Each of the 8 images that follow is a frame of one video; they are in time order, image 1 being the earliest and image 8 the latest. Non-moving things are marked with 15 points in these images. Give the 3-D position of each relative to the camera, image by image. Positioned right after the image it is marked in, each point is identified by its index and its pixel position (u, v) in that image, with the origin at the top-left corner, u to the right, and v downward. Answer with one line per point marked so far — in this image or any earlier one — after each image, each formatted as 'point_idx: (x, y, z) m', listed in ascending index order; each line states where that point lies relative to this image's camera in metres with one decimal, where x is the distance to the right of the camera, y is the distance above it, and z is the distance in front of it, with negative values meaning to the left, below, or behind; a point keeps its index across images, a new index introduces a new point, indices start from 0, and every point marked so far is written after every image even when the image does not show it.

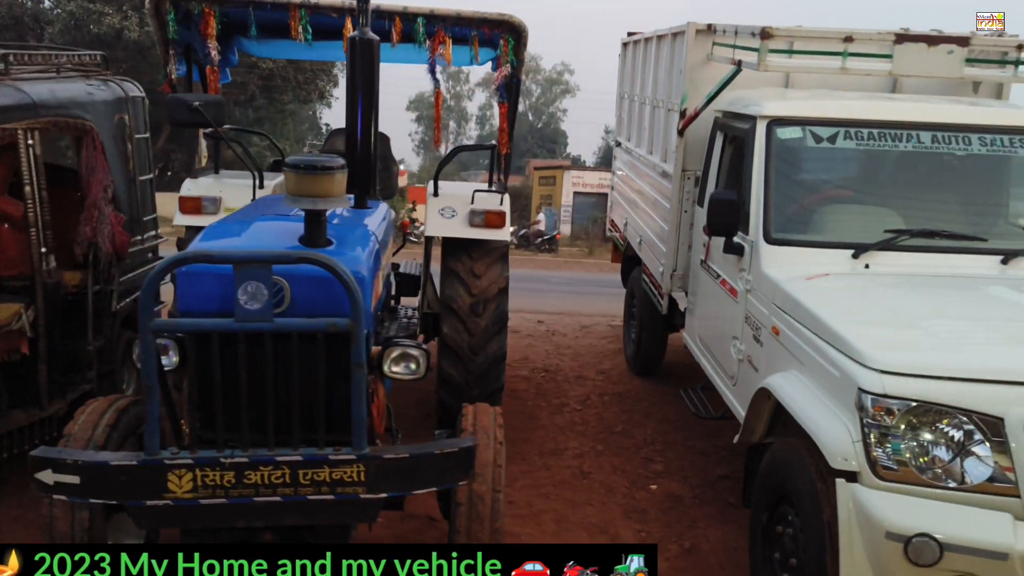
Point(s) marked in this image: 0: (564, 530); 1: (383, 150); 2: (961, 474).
0: (+0.3, -1.2, +4.3) m
1: (-0.8, +0.8, +5.2) m
2: (+1.4, -0.6, +2.6) m
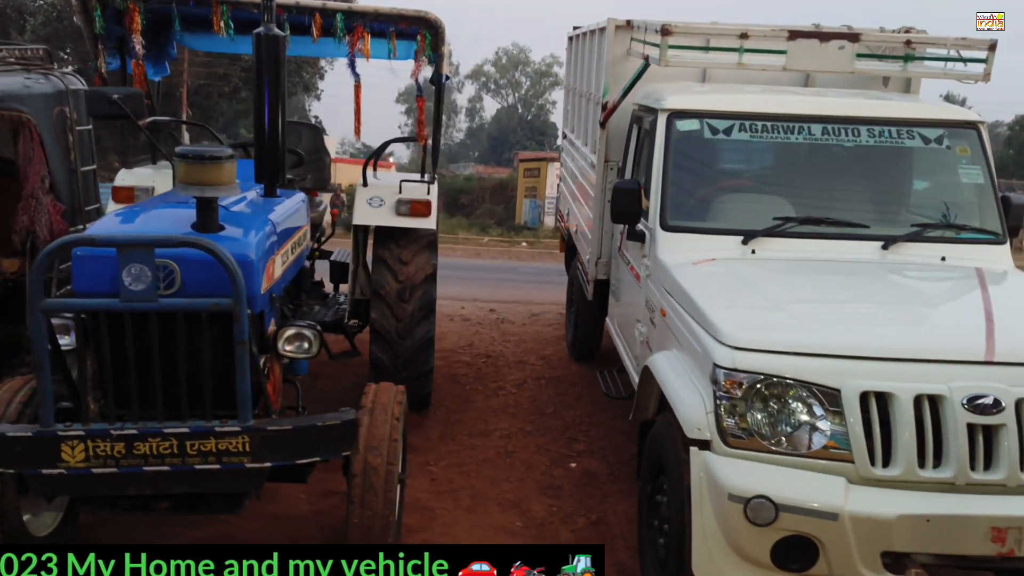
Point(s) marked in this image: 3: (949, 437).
0: (-0.2, -1.2, +4.5) m
1: (-1.3, +0.9, +5.3) m
2: (+1.0, -0.5, +2.8) m
3: (+1.4, -0.5, +2.8) m
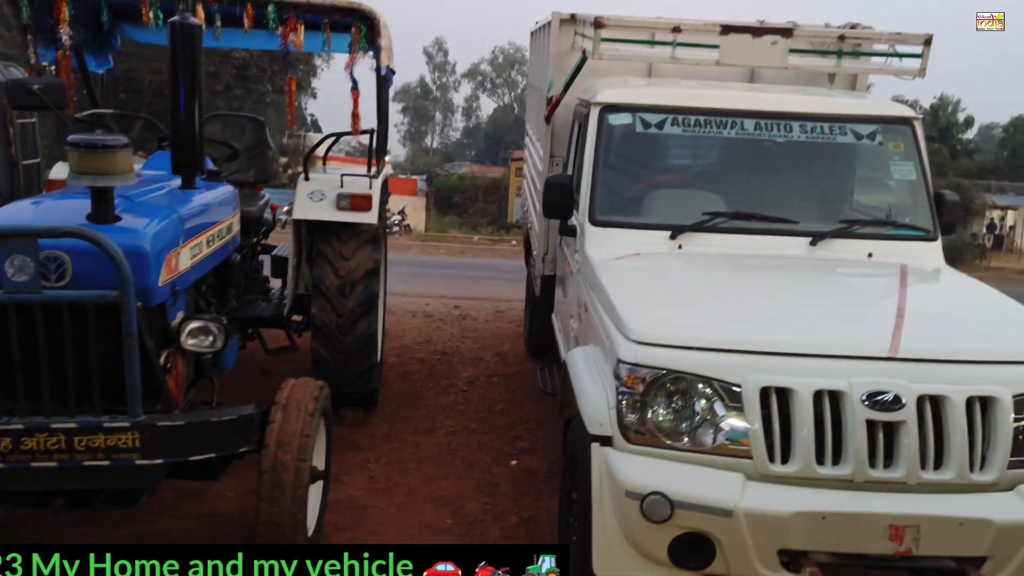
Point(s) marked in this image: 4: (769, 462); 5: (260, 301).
0: (-0.5, -1.1, +4.4) m
1: (-1.6, +1.0, +5.3) m
2: (+0.6, -0.5, +2.8) m
3: (+1.1, -0.5, +2.7) m
4: (+0.8, -0.6, +2.7) m
5: (-1.5, -0.1, +5.2) m
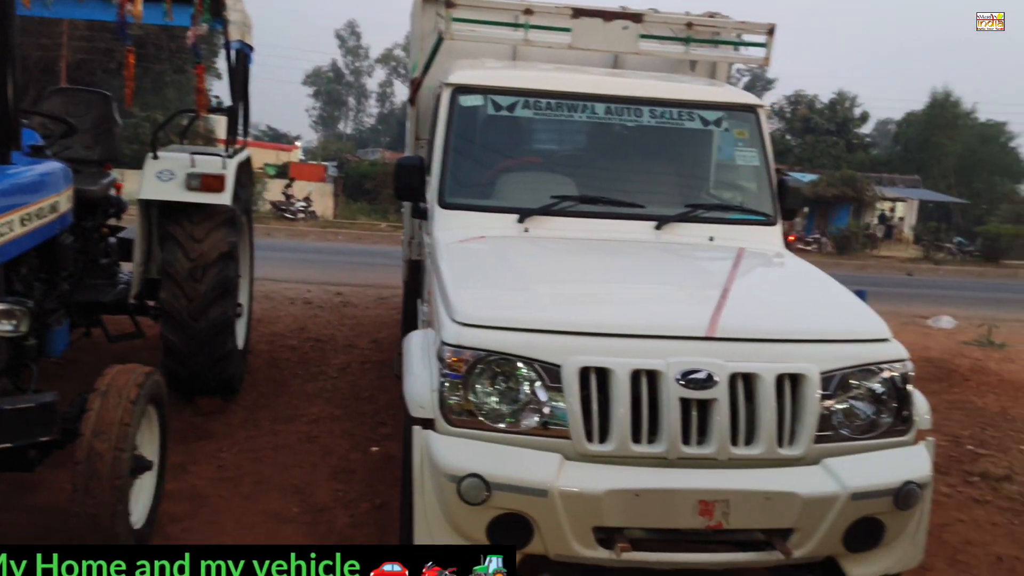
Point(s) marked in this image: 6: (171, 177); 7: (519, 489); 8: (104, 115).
0: (-1.3, -1.0, +4.3) m
1: (-2.5, +1.1, +5.0) m
2: (0.0, -0.4, +2.8) m
3: (+0.5, -0.4, +2.8) m
4: (+0.2, -0.5, +2.7) m
5: (-2.4, 0.0, +4.9) m
6: (-2.0, +0.6, +4.9) m
7: (0.0, -0.6, +2.7) m
8: (-2.4, +1.0, +5.0) m
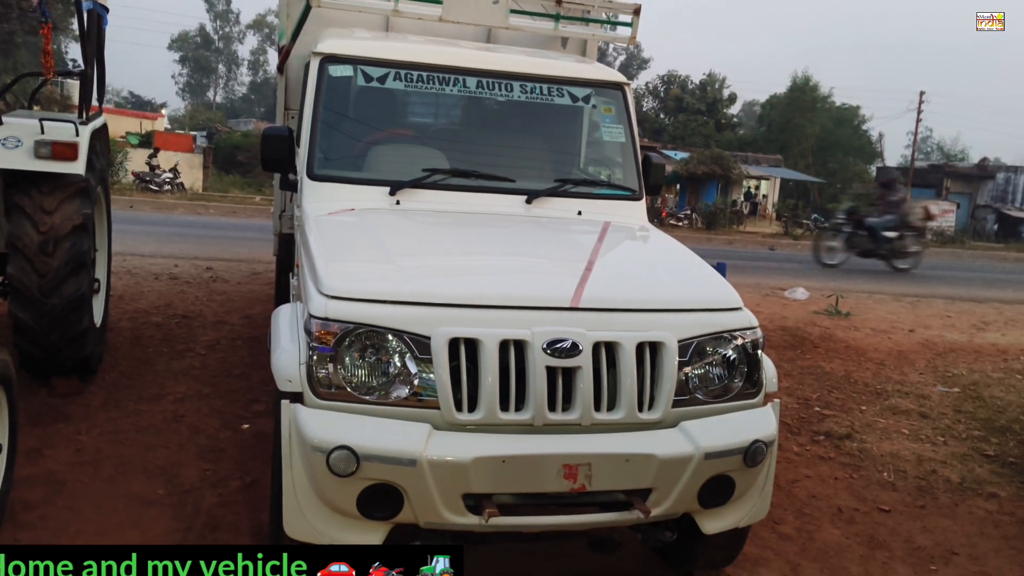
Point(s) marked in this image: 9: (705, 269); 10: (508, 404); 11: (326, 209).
0: (-1.9, -0.9, +4.2) m
1: (-3.2, +1.2, +4.6) m
2: (-0.4, -0.3, +2.8) m
3: (+0.1, -0.3, +2.8) m
4: (-0.2, -0.4, +2.8) m
5: (-3.1, +0.2, +4.6) m
6: (-2.7, +0.8, +4.6) m
7: (-0.4, -0.5, +2.7) m
8: (-3.2, +1.2, +4.7) m
9: (+0.8, +0.1, +3.7) m
10: (0.0, -0.4, +2.8) m
11: (-0.8, +0.3, +3.8) m
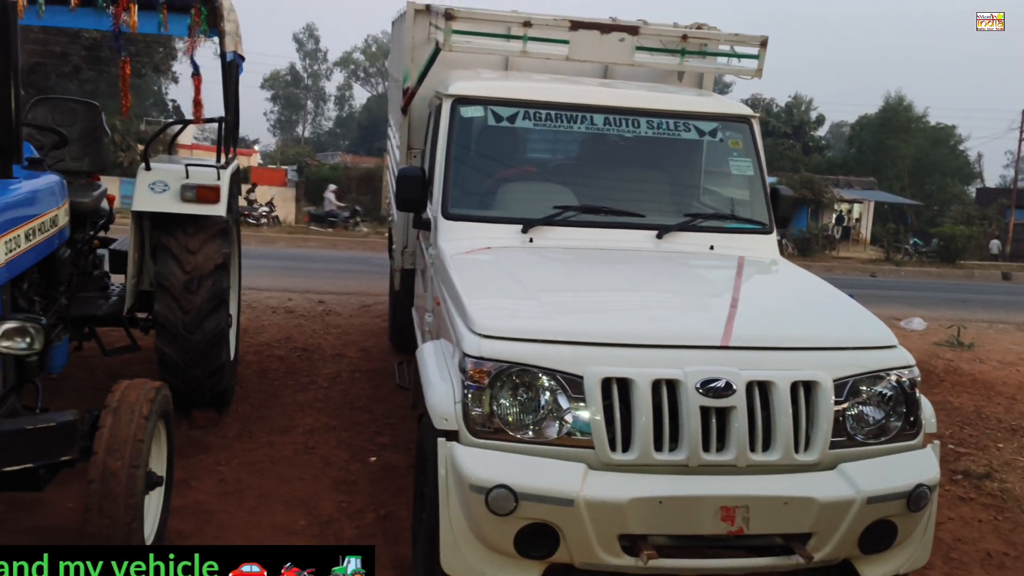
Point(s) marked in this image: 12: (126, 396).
0: (-1.3, -1.1, +4.3) m
1: (-2.5, +1.0, +5.0) m
2: (+0.1, -0.5, +2.8) m
3: (+0.6, -0.4, +2.8) m
4: (+0.3, -0.5, +2.8) m
5: (-2.4, -0.1, +4.8) m
6: (-2.0, +0.6, +4.9) m
7: (+0.1, -0.7, +2.7) m
8: (-2.5, +1.0, +5.0) m
9: (+1.4, -0.1, +3.6) m
10: (+0.5, -0.5, +2.8) m
11: (-0.2, +0.2, +3.8) m
12: (-1.5, -0.4, +3.3) m
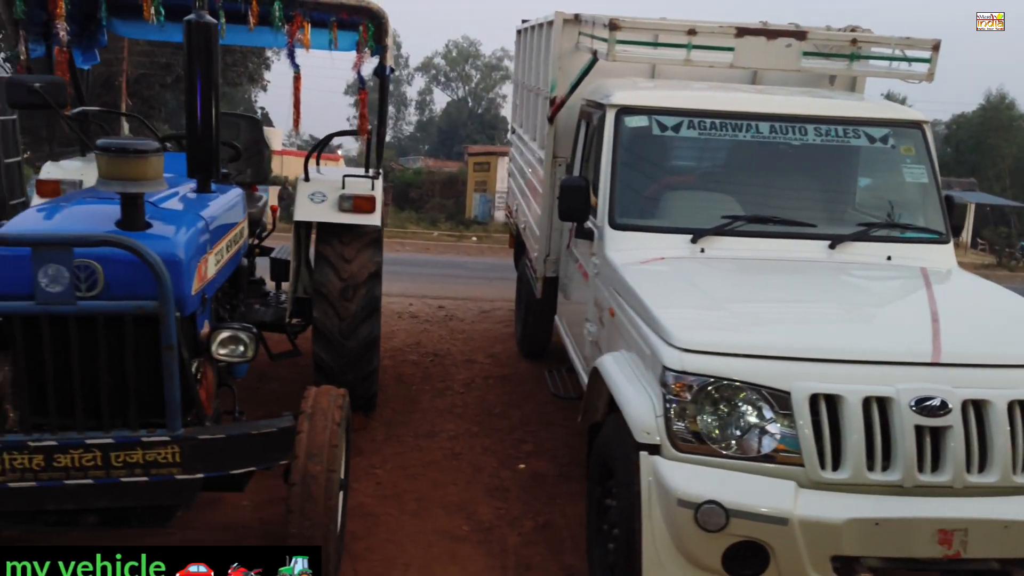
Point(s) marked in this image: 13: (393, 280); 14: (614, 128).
0: (-0.5, -1.1, +4.4) m
1: (-1.6, +0.9, +5.2) m
2: (+0.8, -0.5, +2.8) m
3: (+1.2, -0.5, +2.7) m
4: (+1.0, -0.6, +2.7) m
5: (-1.5, -0.1, +5.0) m
6: (-1.1, +0.5, +5.0) m
7: (+0.8, -0.7, +2.6) m
8: (-1.6, +0.9, +5.2) m
9: (+2.2, -0.1, +3.4) m
10: (+1.2, -0.6, +2.7) m
11: (+0.6, +0.1, +3.8) m
12: (-0.8, -0.5, +3.4) m
13: (-1.6, +0.1, +11.6) m
14: (+0.5, +0.8, +4.2) m
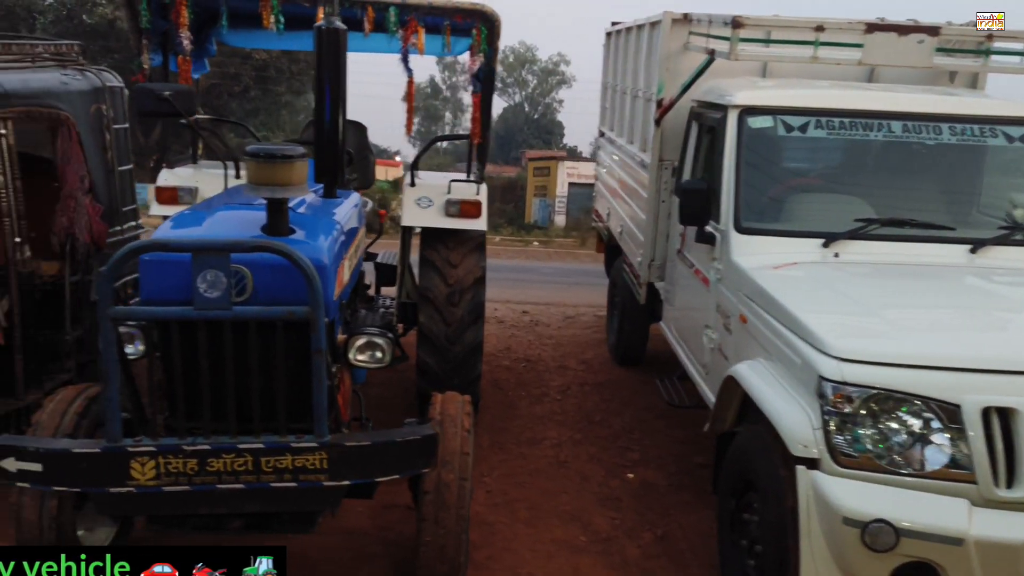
0: (+0.1, -1.2, +4.3) m
1: (-0.9, +0.9, +5.2) m
2: (+1.3, -0.5, +2.6) m
3: (+1.7, -0.5, +2.6) m
4: (+1.5, -0.6, +2.6) m
5: (-0.9, -0.1, +5.0) m
6: (-0.5, +0.5, +5.0) m
7: (+1.2, -0.7, +2.5) m
8: (-0.9, +0.9, +5.2) m
9: (+2.7, -0.2, +3.2) m
10: (+1.6, -0.6, +2.6) m
11: (+1.1, +0.1, +3.7) m
12: (-0.3, -0.5, +3.4) m
13: (-0.6, +0.1, +11.6) m
14: (+1.1, +0.8, +4.1) m
